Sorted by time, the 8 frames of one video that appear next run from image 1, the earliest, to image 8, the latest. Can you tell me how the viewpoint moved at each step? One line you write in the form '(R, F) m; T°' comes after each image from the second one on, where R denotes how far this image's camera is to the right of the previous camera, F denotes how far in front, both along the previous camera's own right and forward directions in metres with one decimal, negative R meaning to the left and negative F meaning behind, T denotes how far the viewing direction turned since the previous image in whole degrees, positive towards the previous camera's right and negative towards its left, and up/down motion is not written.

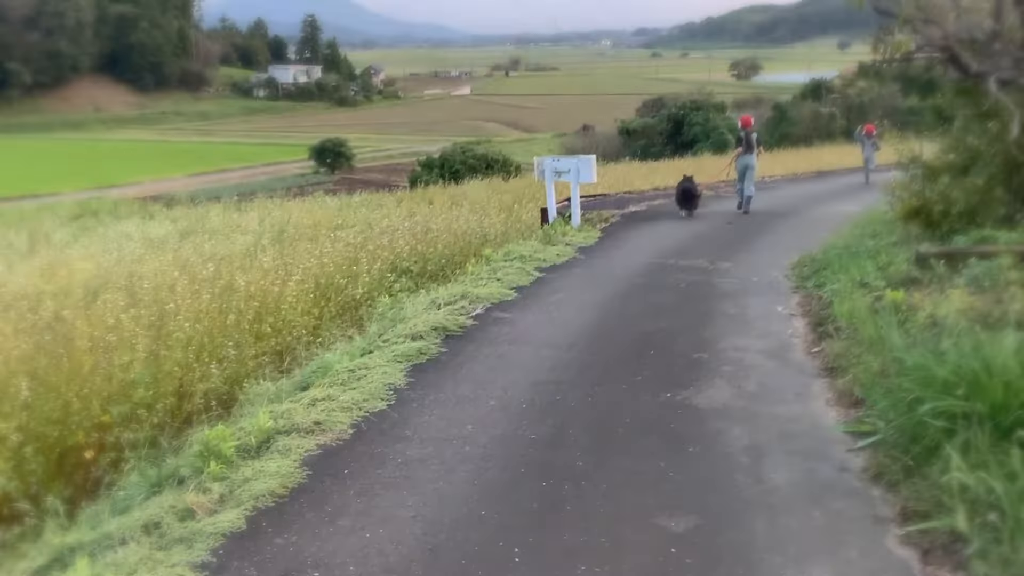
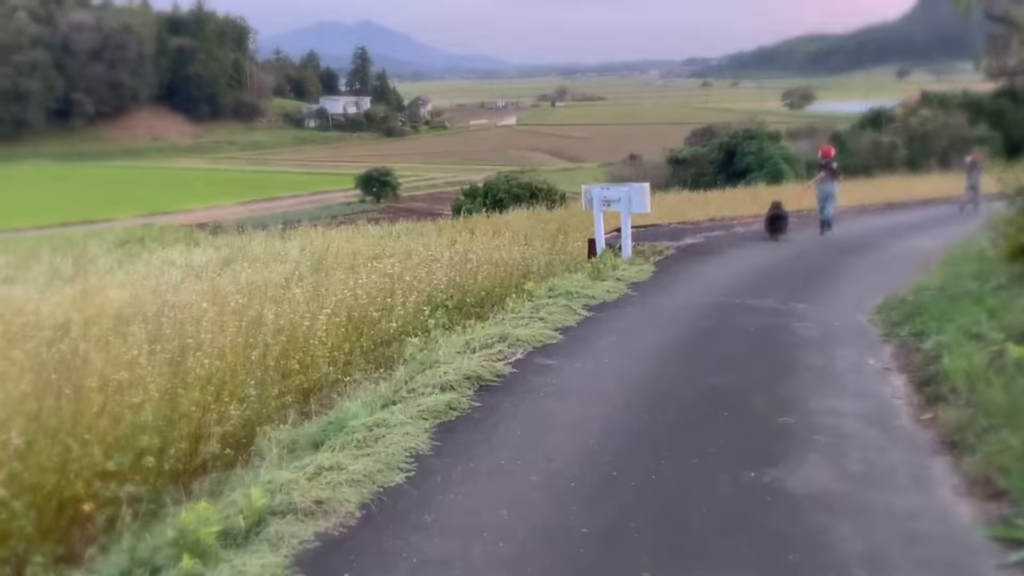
(0.0, +0.8) m; -3°
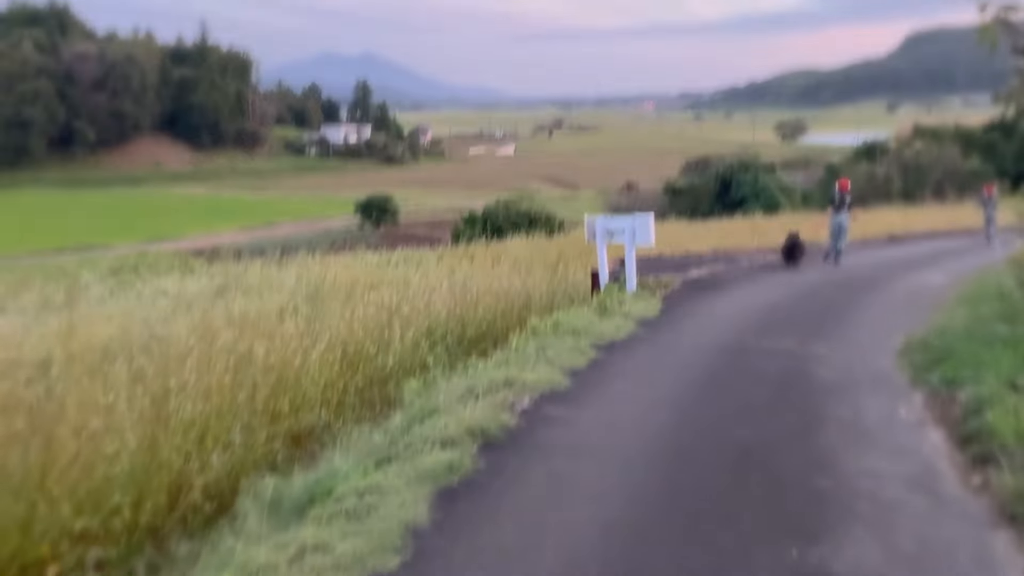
(-0.1, +0.4) m; 0°
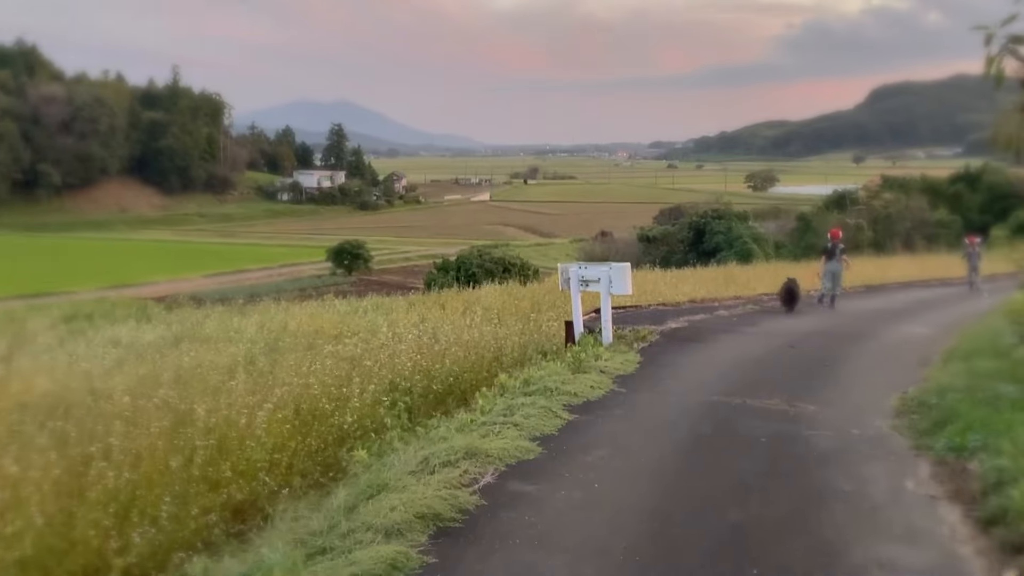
(+0.1, +0.6) m; +2°
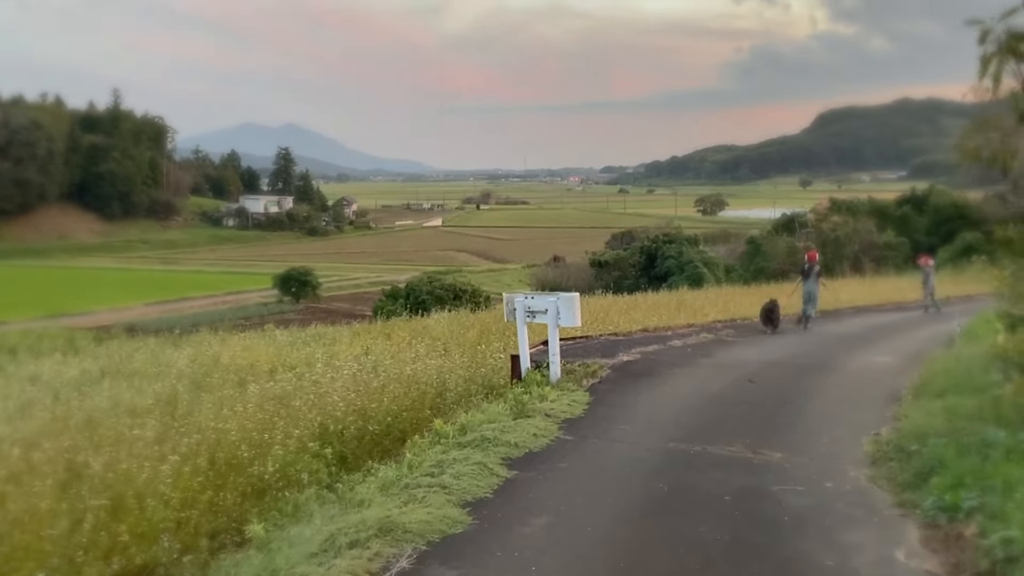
(+0.2, +0.8) m; +3°
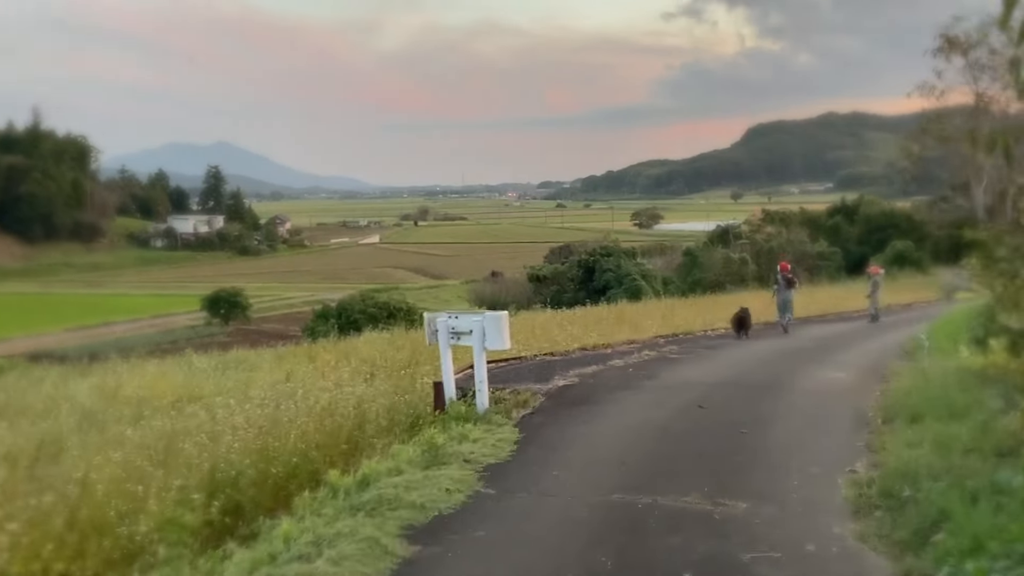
(+0.2, +1.2) m; +4°
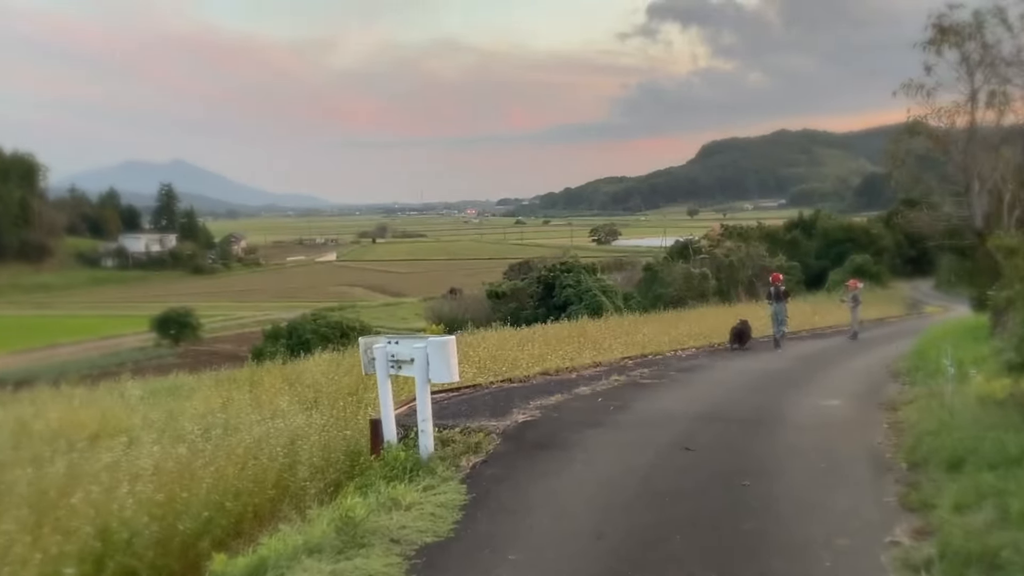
(+0.1, +1.4) m; +3°
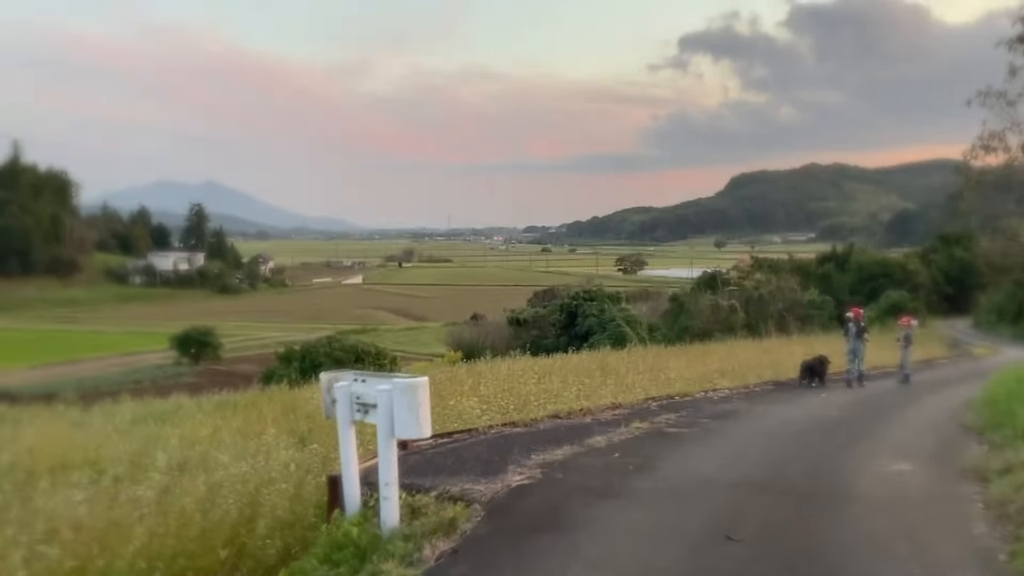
(+0.2, +1.6) m; -2°
